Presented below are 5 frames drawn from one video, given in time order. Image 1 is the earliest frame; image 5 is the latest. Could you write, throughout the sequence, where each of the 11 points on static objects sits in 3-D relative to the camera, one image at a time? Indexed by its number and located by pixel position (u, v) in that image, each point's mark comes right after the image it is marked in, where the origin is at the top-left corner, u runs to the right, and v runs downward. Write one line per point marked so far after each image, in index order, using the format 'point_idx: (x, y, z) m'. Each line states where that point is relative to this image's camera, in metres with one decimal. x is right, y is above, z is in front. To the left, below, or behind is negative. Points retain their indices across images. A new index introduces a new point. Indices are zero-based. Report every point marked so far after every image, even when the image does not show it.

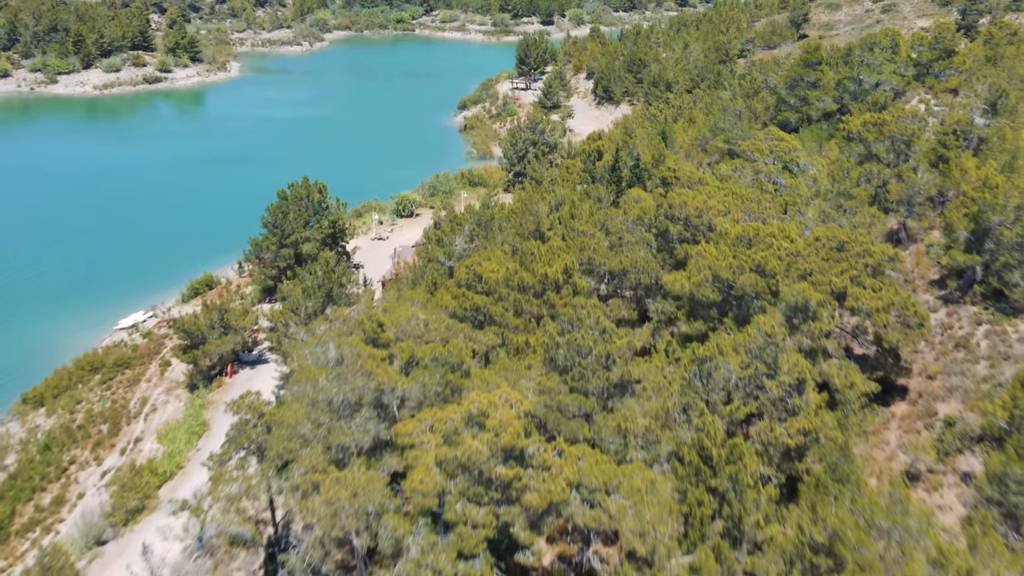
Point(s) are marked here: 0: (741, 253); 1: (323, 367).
0: (+4.5, +0.7, +19.2) m
1: (-3.6, -1.5, +18.2) m
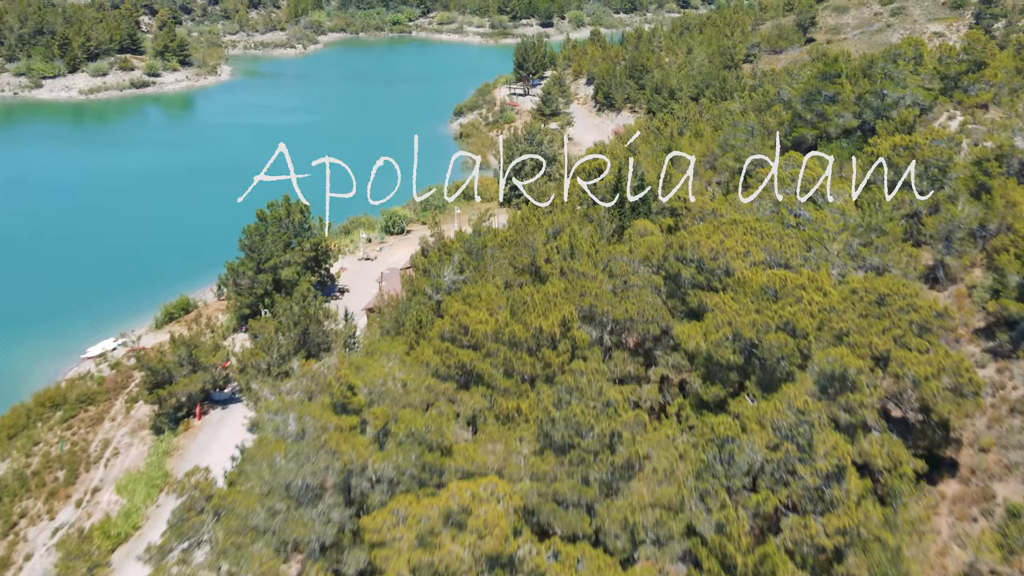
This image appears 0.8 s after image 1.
0: (+4.3, -0.3, +16.7) m
1: (-3.8, -2.5, +15.7) m
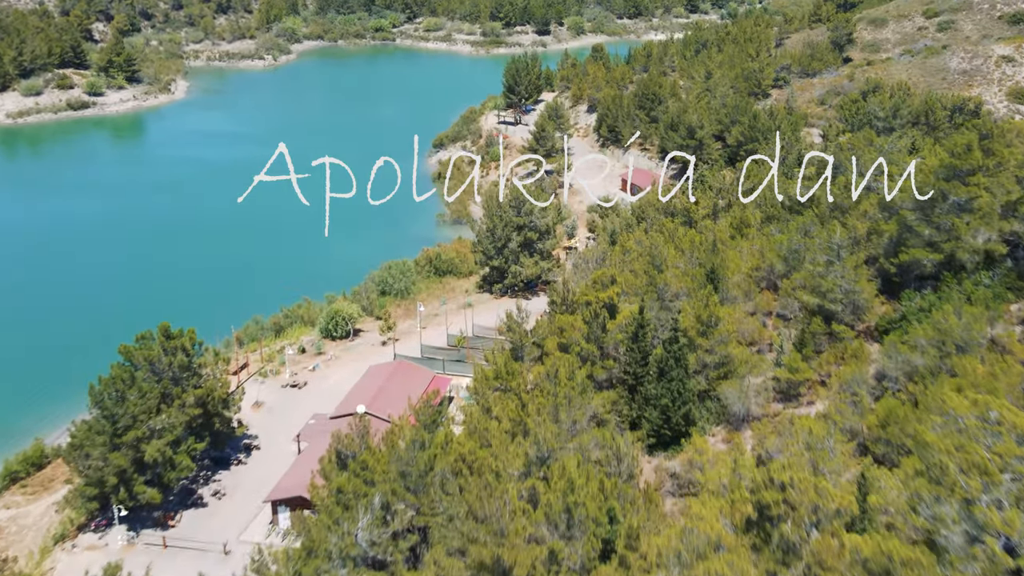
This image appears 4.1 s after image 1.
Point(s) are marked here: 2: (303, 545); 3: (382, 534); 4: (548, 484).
0: (+3.6, -4.8, +6.0) m
1: (-4.5, -7.0, +5.0) m
2: (-3.6, -4.4, +16.5) m
3: (-2.2, -4.1, +16.3) m
4: (+0.6, -3.1, +16.0) m
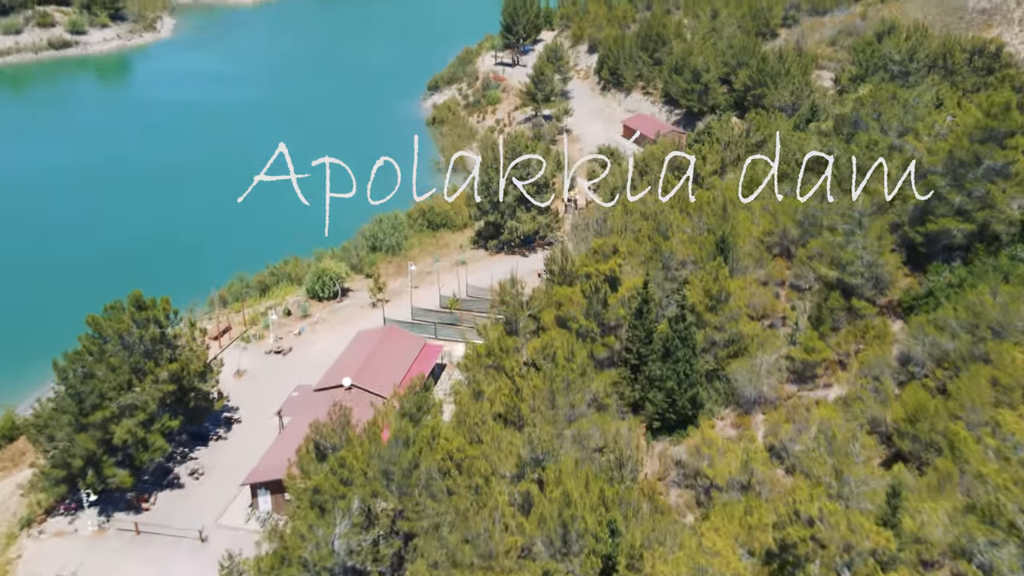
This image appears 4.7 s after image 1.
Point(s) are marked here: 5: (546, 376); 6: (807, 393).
0: (+3.5, -5.2, +4.6) m
1: (-4.6, -7.4, +3.8) m
2: (-3.7, -4.1, +15.1) m
3: (-2.4, -3.8, +14.9) m
4: (+0.4, -2.9, +14.5) m
5: (+0.7, -1.6, +19.2) m
6: (+5.9, -2.1, +19.6) m
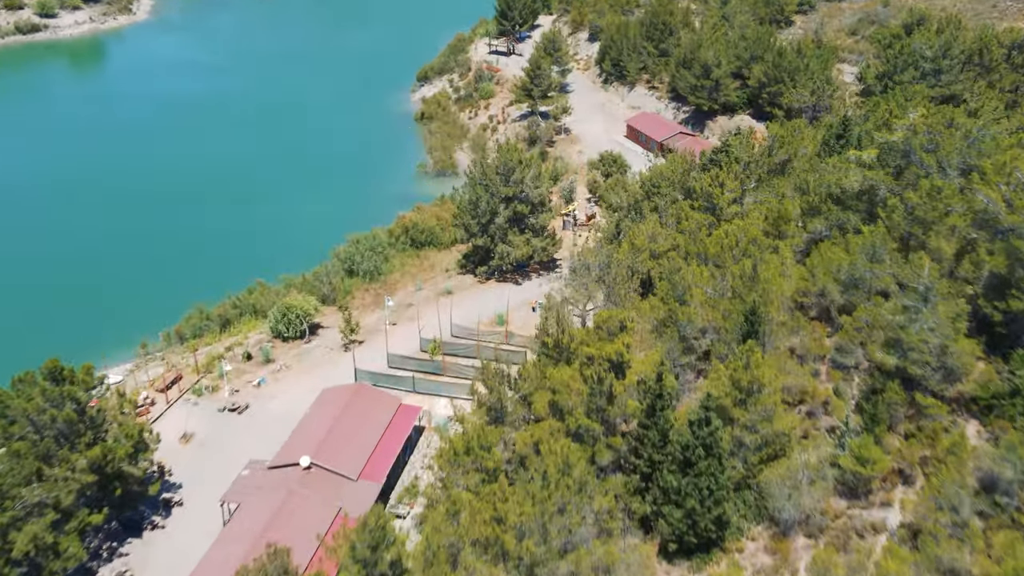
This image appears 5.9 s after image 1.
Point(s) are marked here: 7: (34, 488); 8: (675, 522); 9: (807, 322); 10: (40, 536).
0: (+3.2, -7.1, +1.0) m
1: (-4.9, -9.4, +0.2) m
2: (-4.0, -5.8, +11.4) m
3: (-2.6, -5.5, +11.2) m
4: (+0.1, -4.6, +10.7) m
5: (+0.4, -3.1, +15.4) m
6: (+5.7, -3.6, +15.8) m
7: (-9.1, -3.8, +18.6) m
8: (+2.6, -3.8, +15.7) m
9: (+5.8, -0.6, +19.1) m
10: (-8.8, -4.7, +18.2) m
